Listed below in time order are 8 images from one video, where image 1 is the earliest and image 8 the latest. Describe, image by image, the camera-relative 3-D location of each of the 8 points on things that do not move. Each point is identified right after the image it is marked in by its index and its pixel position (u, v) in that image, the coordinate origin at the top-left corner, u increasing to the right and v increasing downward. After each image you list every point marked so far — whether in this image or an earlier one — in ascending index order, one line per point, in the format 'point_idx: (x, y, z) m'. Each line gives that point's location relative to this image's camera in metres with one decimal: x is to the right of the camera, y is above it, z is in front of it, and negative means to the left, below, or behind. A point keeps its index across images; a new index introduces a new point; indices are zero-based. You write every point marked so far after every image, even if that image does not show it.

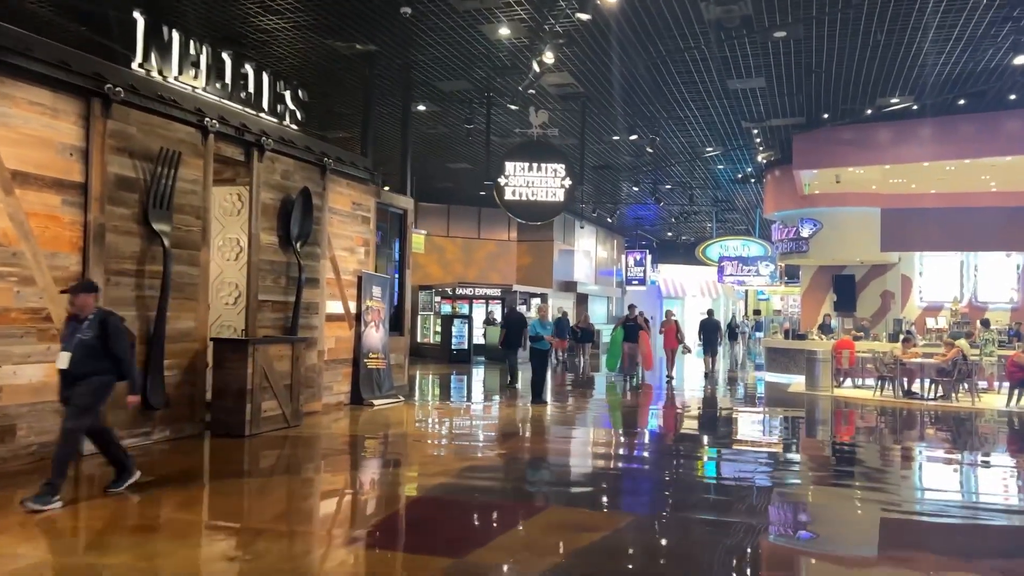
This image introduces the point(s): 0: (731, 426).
0: (+3.3, -1.9, +11.9) m
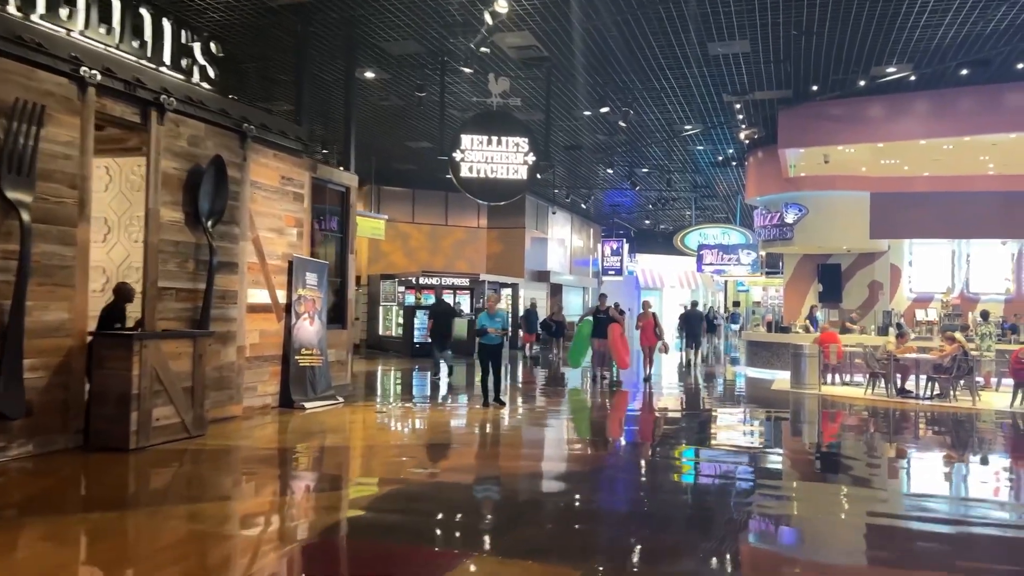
0: (+2.7, -1.7, +10.8) m
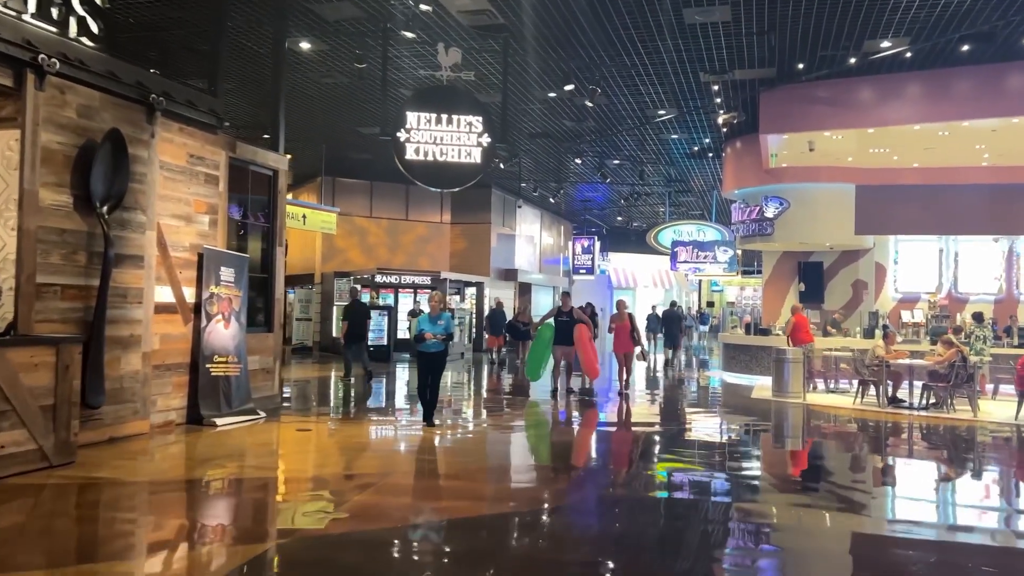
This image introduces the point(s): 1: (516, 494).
0: (+2.1, -1.7, +9.6) m
1: (0.0, -1.6, +6.2) m
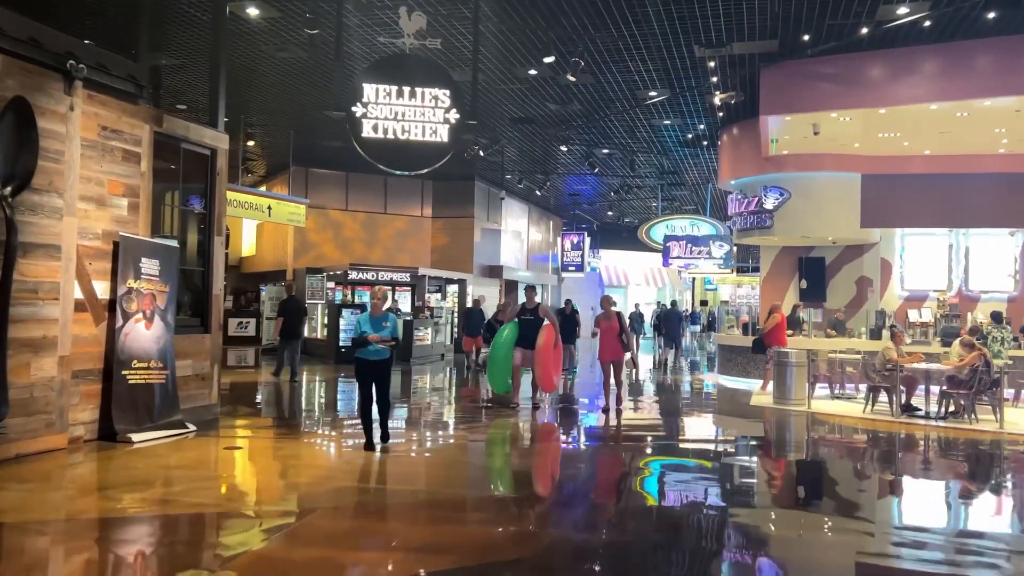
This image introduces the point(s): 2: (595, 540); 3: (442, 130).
0: (+1.8, -1.7, +8.5) m
1: (-0.3, -1.5, +5.0) m
2: (+0.5, -1.6, +4.8) m
3: (-0.8, +1.7, +8.7) m
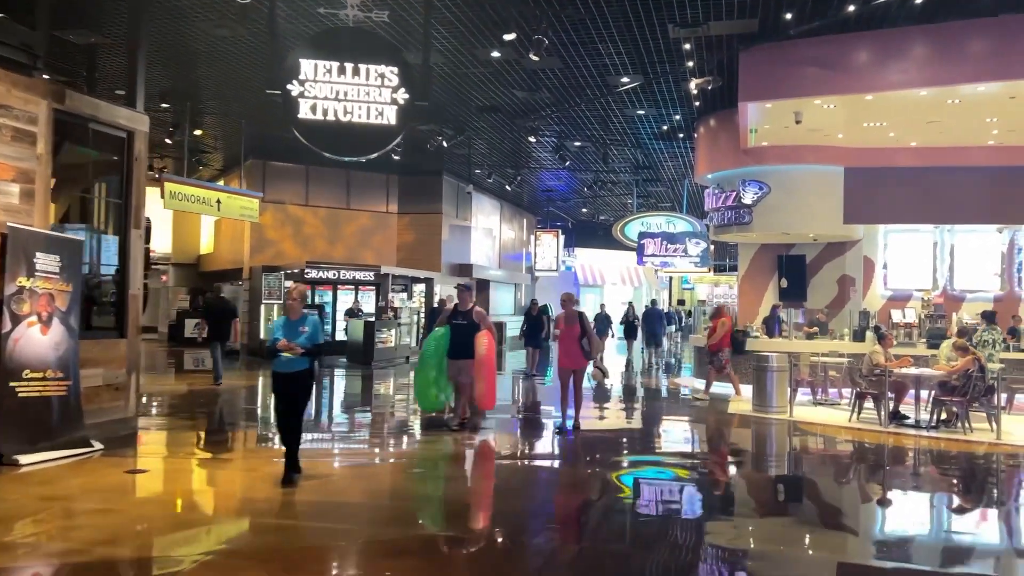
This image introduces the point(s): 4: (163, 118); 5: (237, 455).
0: (+1.3, -1.7, +7.7) m
1: (-0.6, -1.5, +4.2) m
2: (+0.1, -1.5, +4.0) m
3: (-1.2, +1.7, +7.9) m
4: (-6.3, +3.1, +14.6) m
5: (-2.3, -1.4, +6.9) m
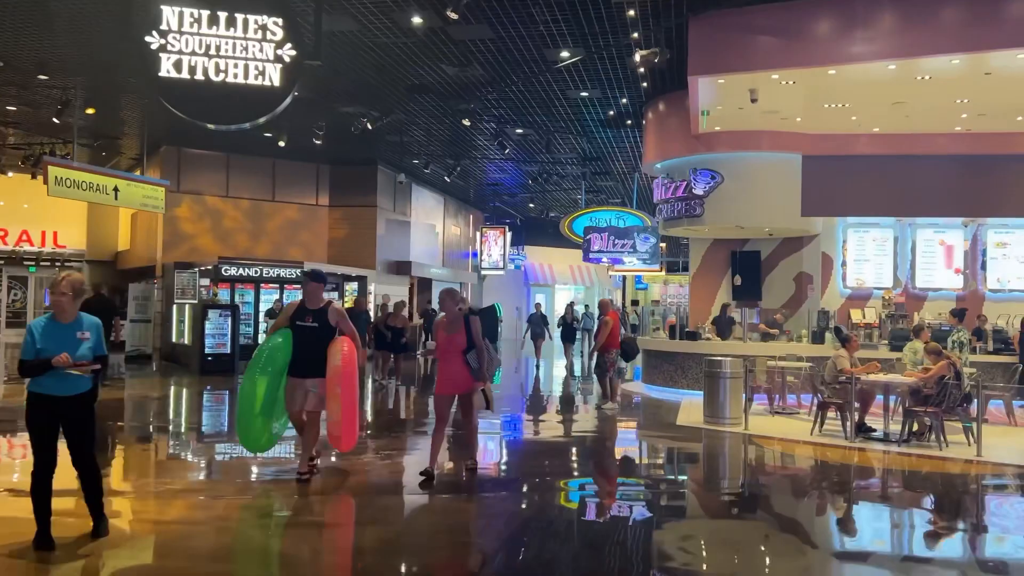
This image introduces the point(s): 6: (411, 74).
0: (+0.6, -1.6, +6.5) m
1: (-1.2, -1.5, +2.9) m
2: (-0.4, -1.5, +2.7) m
3: (-1.9, +1.8, +6.5) m
4: (-7.4, +3.1, +13.0) m
5: (-3.0, -1.4, +5.5) m
6: (-1.5, +3.1, +11.6) m
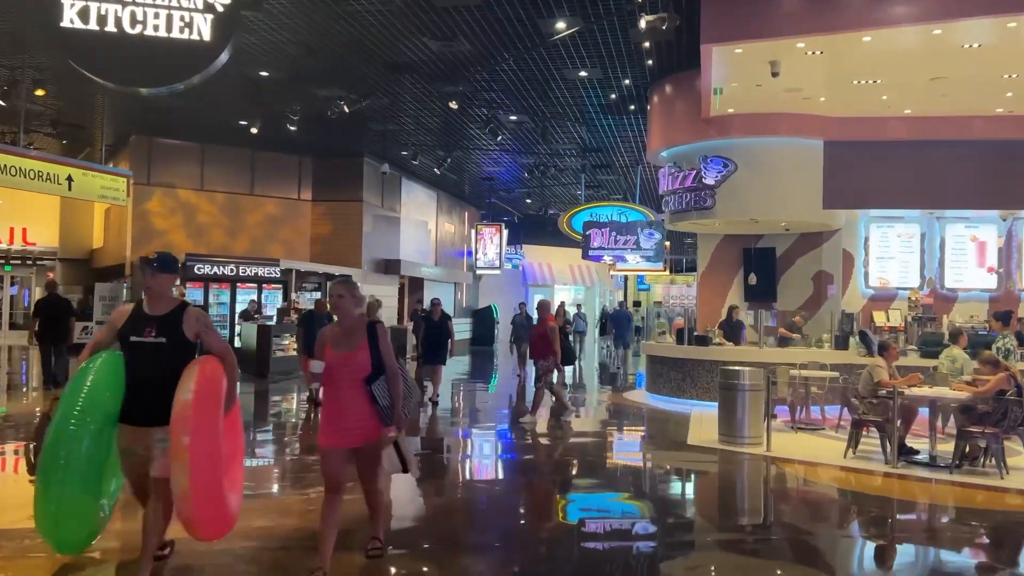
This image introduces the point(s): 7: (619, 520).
0: (+0.5, -1.6, +5.4) m
1: (-1.3, -1.5, +1.8) m
2: (-0.6, -1.5, +1.6) m
3: (-2.1, +1.8, +5.4) m
4: (-7.5, +3.1, +11.9) m
5: (-3.2, -1.4, +4.4) m
6: (-1.6, +3.1, +10.5) m
7: (+0.8, -1.7, +5.7) m
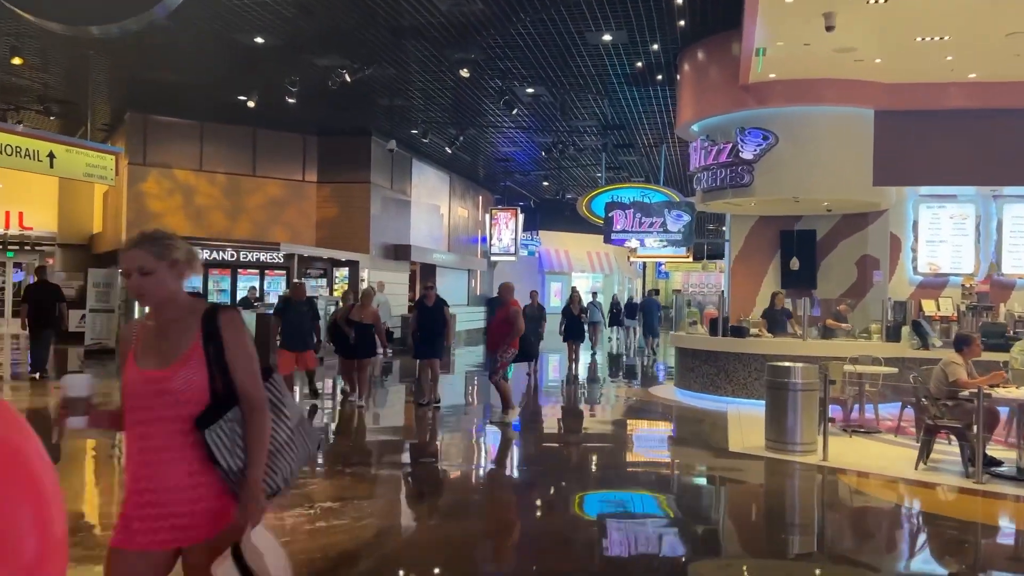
0: (+0.6, -1.5, +4.4) m
1: (-1.3, -1.4, +0.9) m
2: (-0.5, -1.4, +0.6) m
3: (-2.0, +1.9, +4.4) m
4: (-7.3, +3.3, +11.0) m
5: (-3.1, -1.3, +3.5) m
6: (-1.4, +3.3, +9.5) m
7: (+0.9, -1.5, +4.8) m
